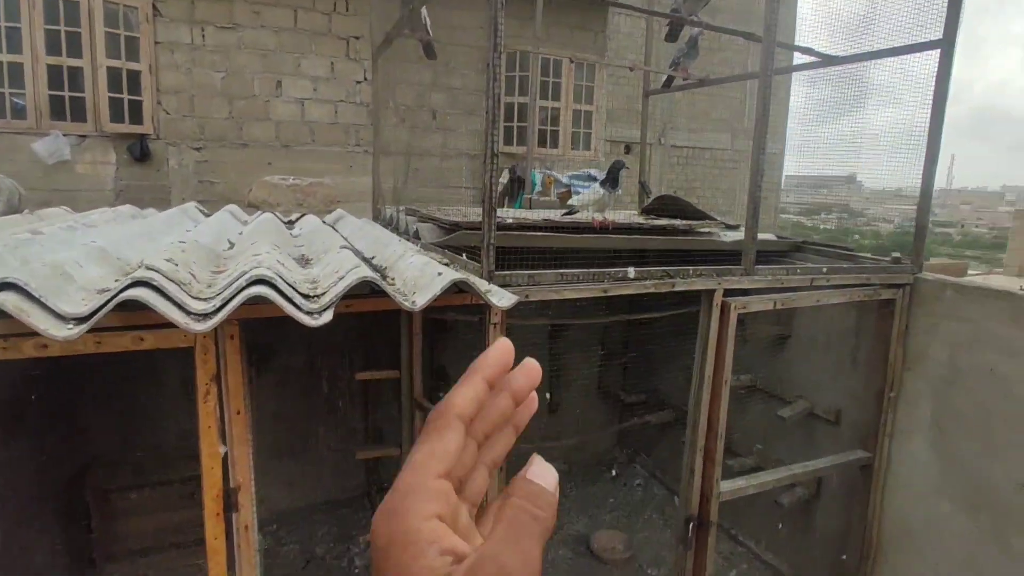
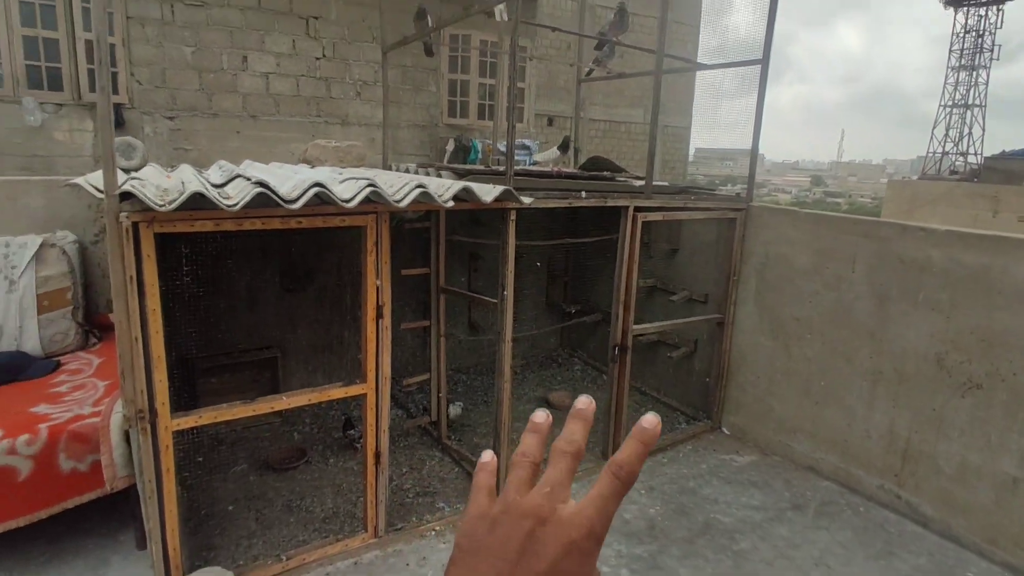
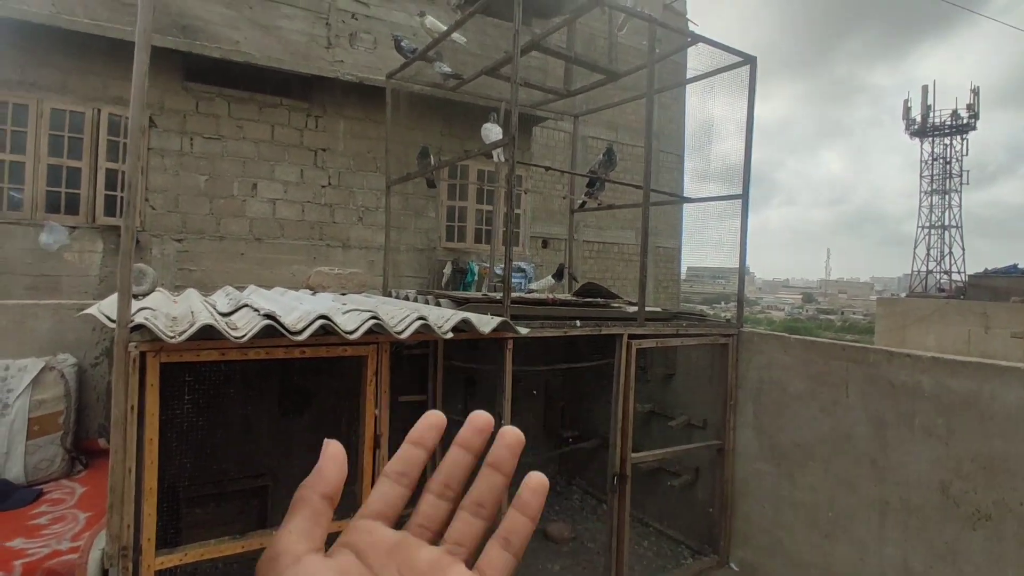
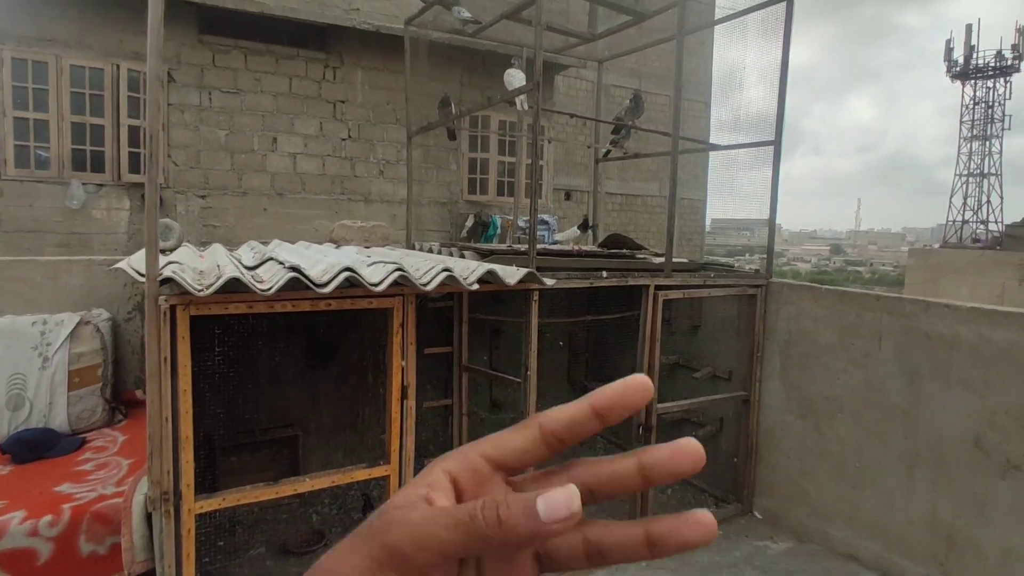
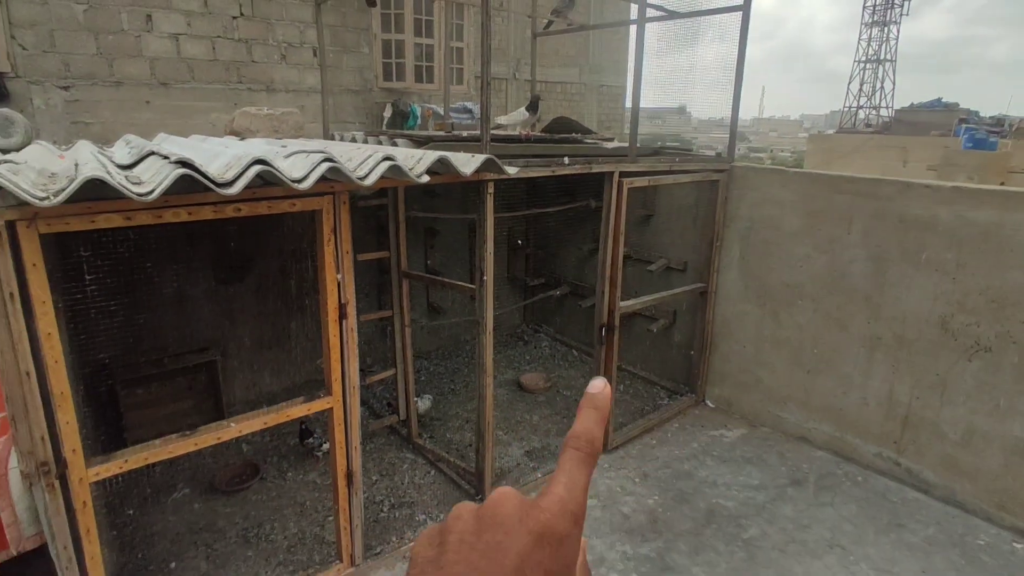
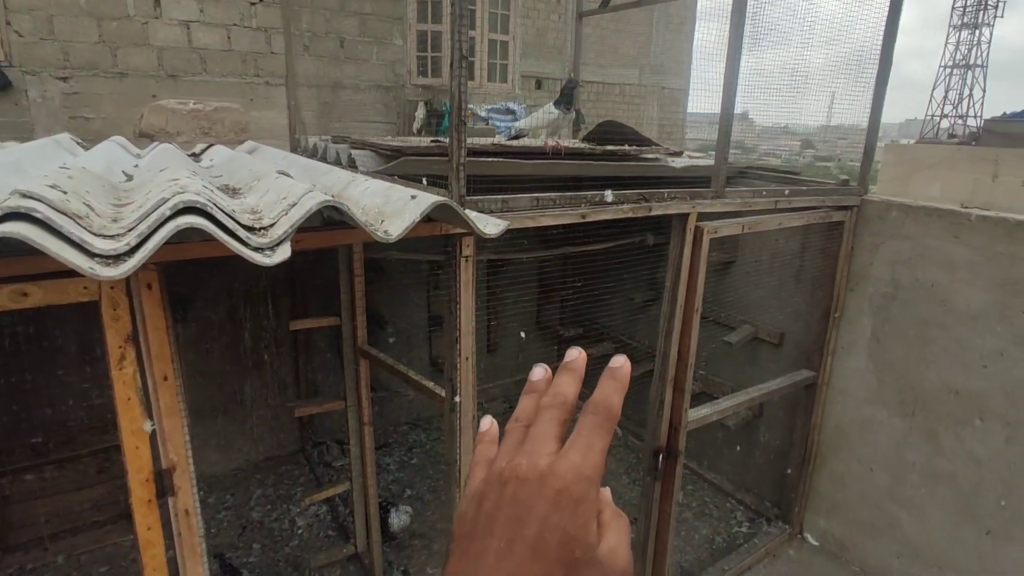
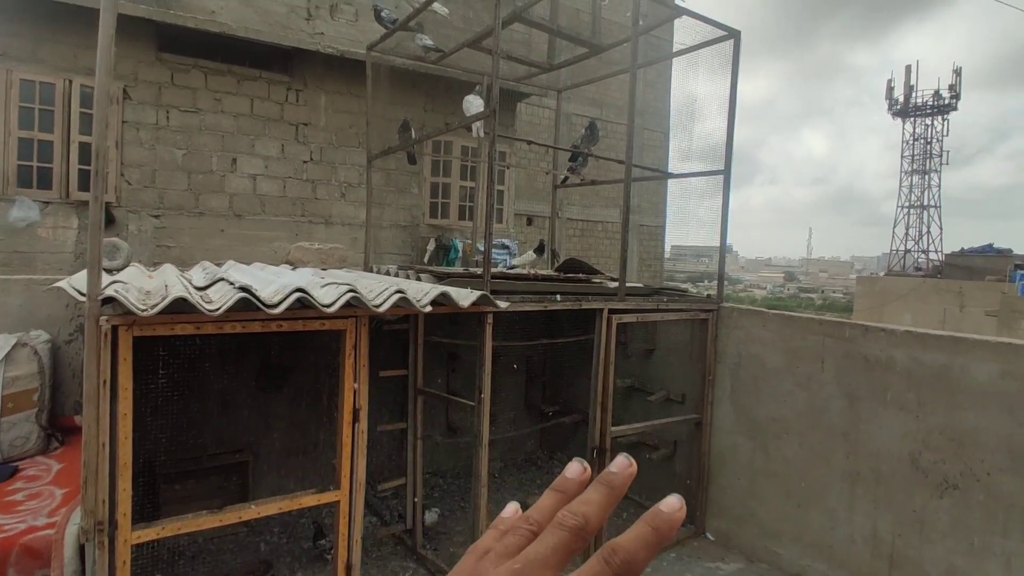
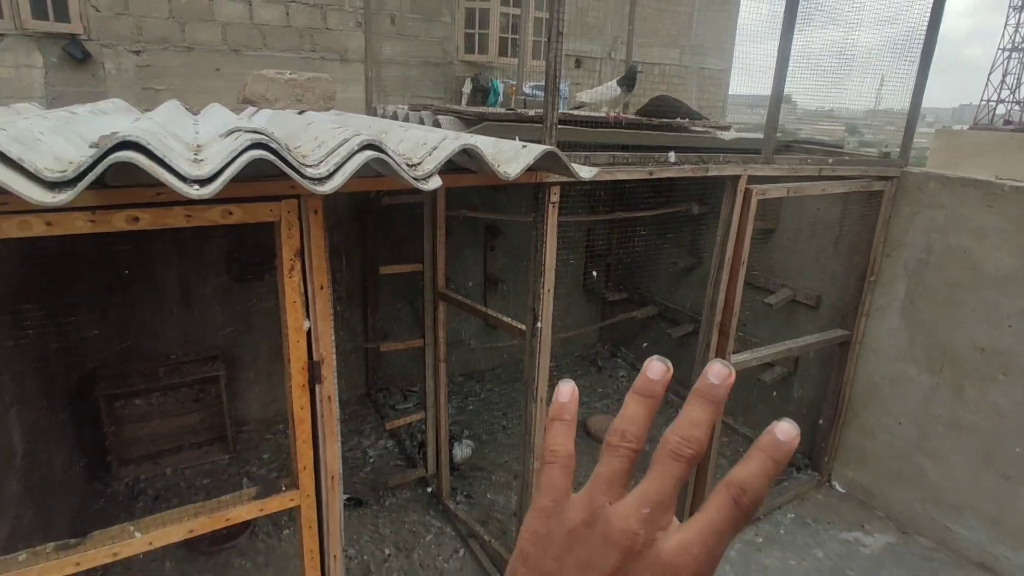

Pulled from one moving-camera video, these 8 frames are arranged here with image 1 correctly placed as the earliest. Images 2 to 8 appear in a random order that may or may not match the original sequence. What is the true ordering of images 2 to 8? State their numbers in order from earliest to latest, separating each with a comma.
6, 8, 5, 2, 4, 7, 3
